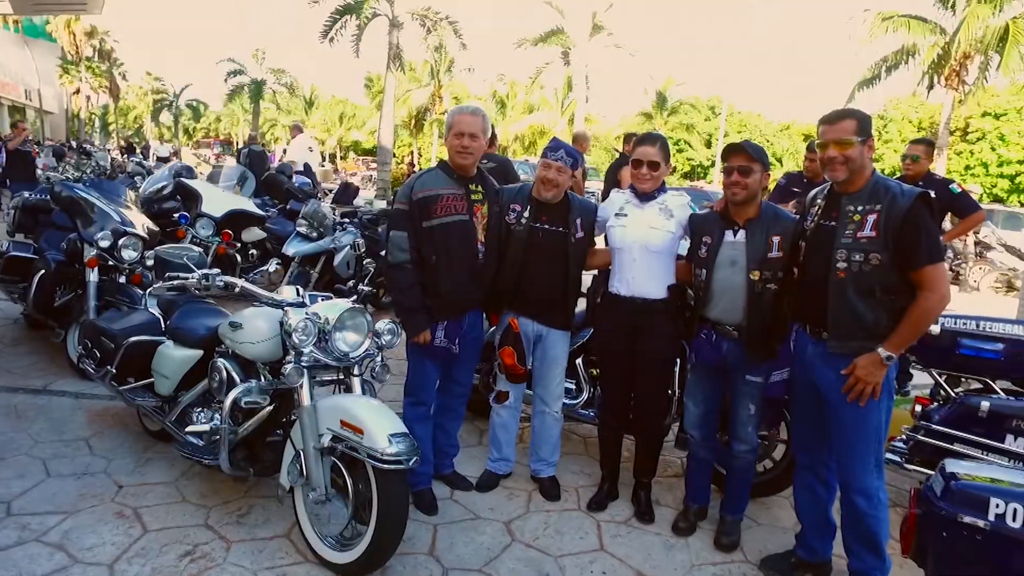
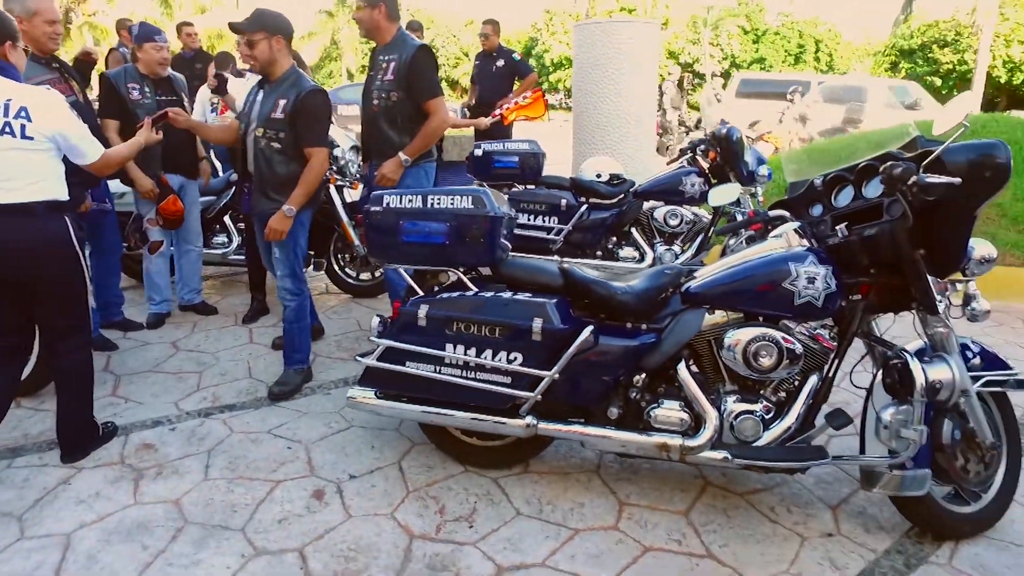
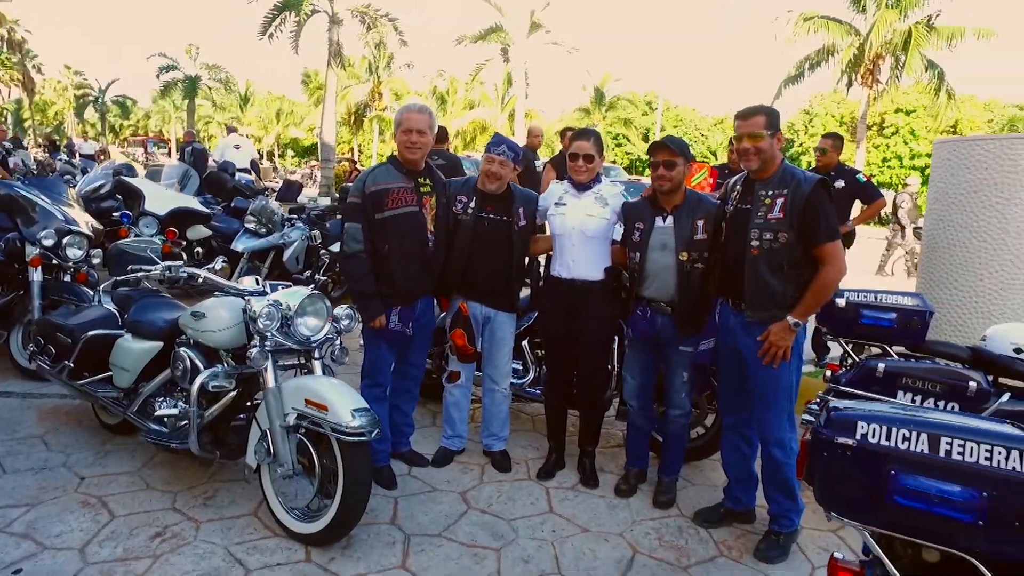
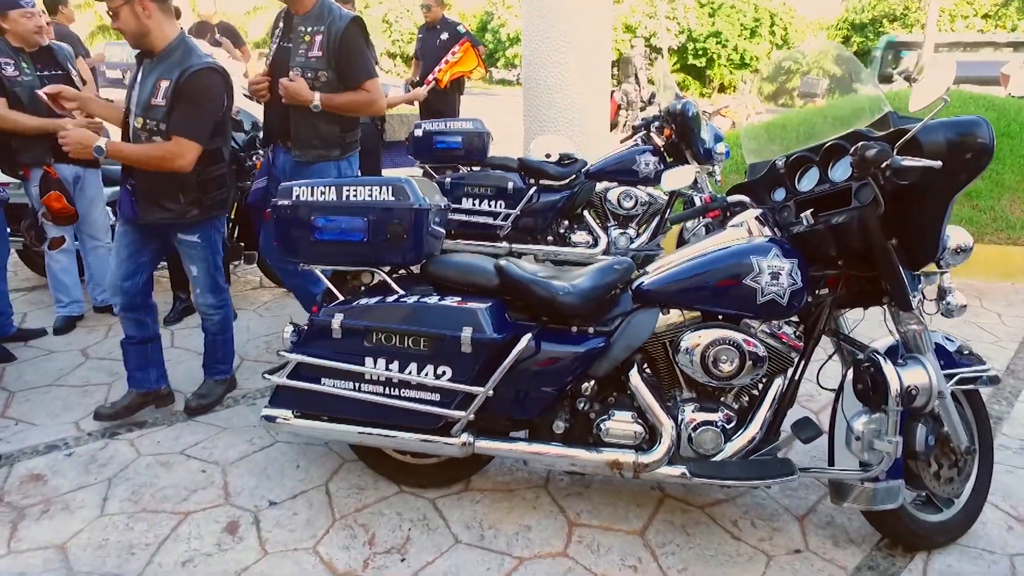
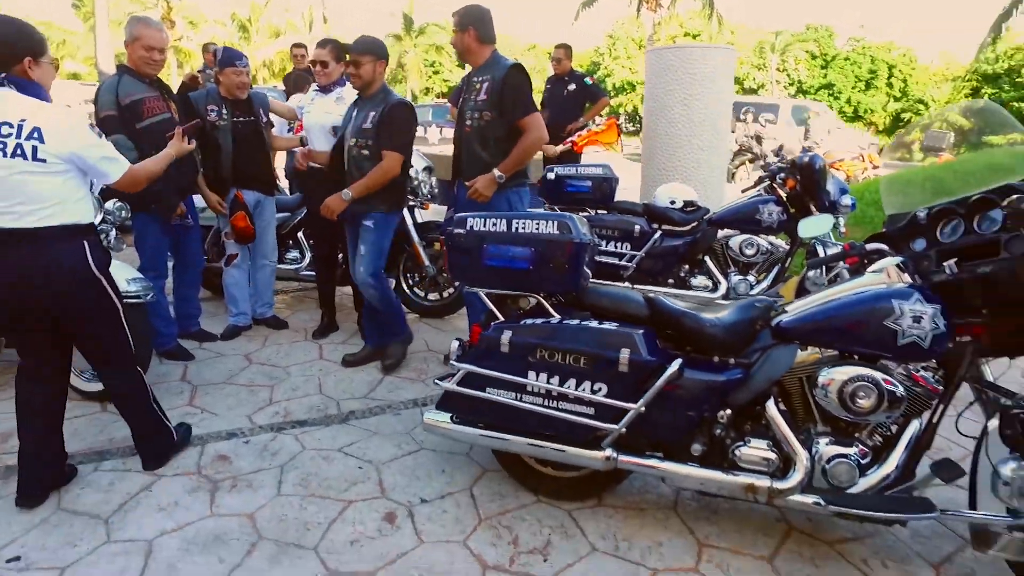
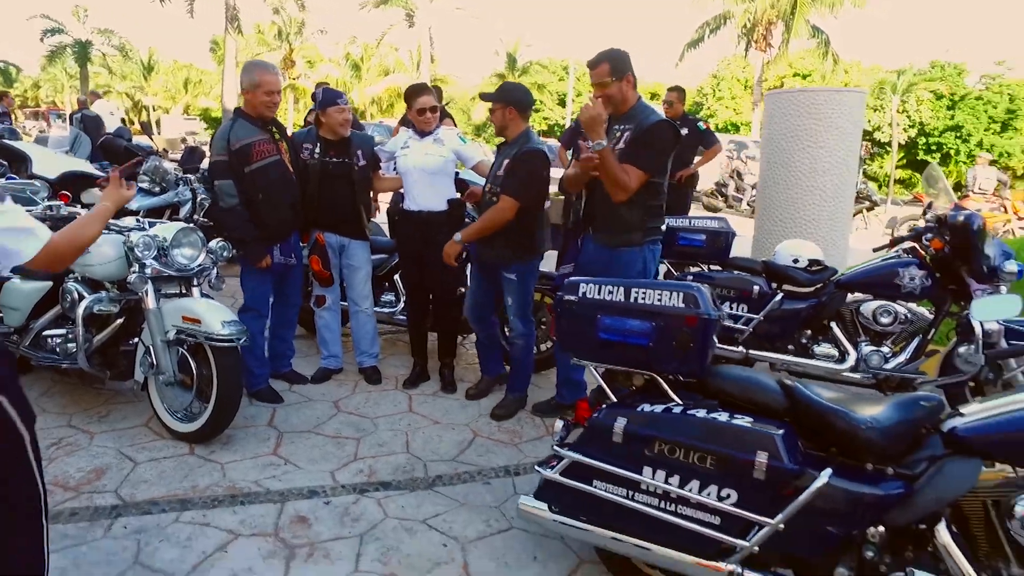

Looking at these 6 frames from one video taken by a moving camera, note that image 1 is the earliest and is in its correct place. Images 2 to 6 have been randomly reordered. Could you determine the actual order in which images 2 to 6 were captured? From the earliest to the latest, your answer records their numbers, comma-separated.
3, 6, 5, 2, 4
